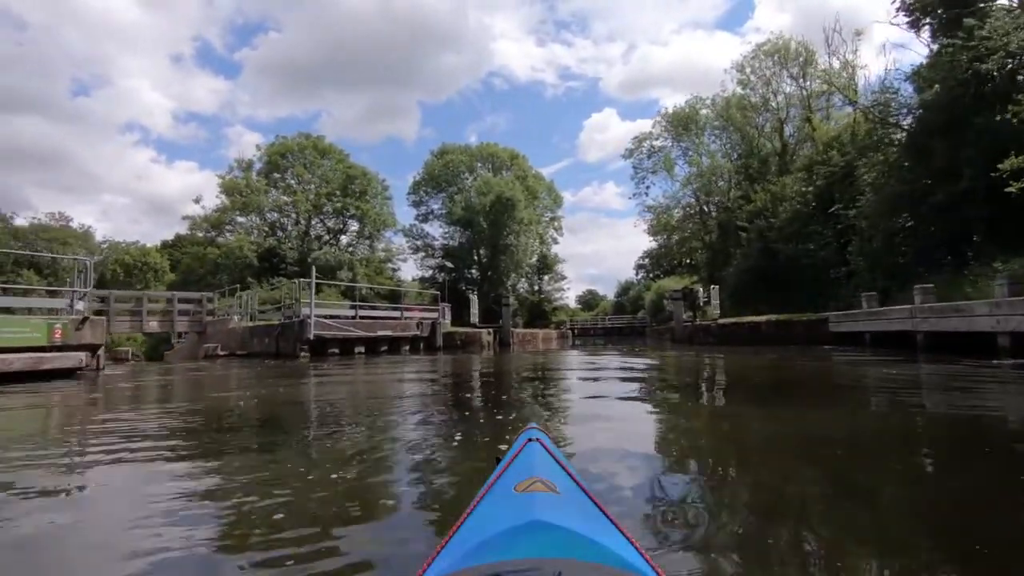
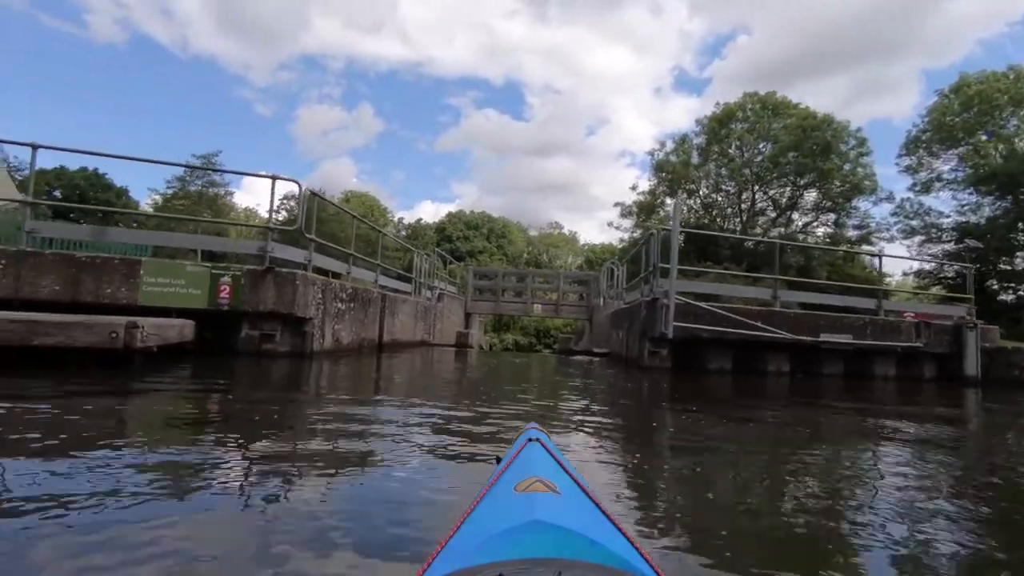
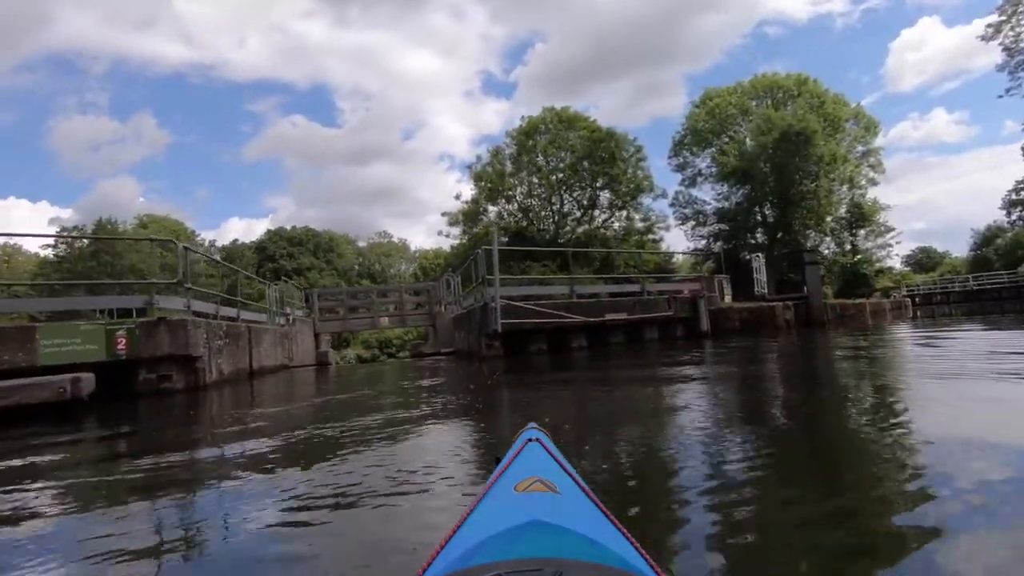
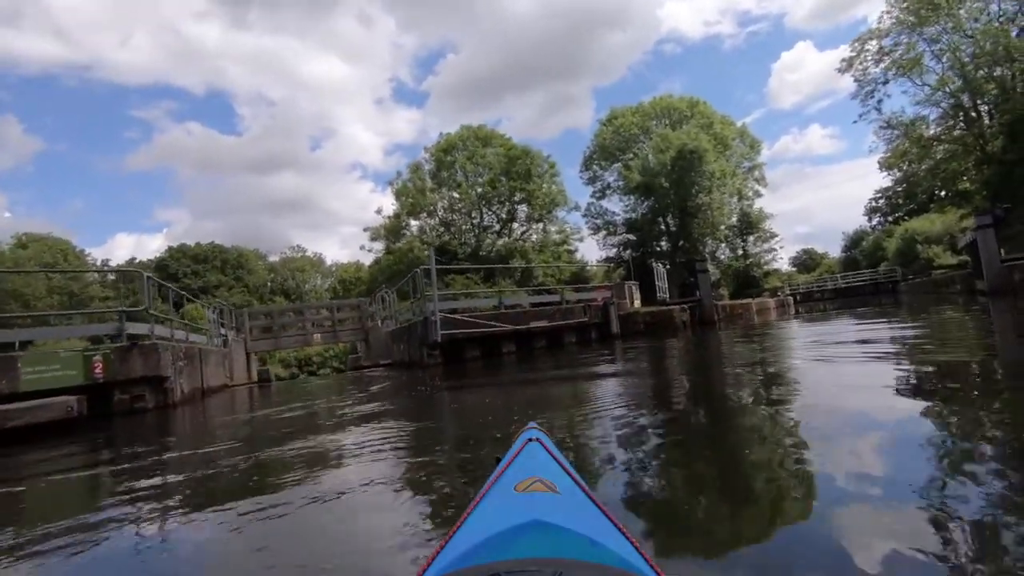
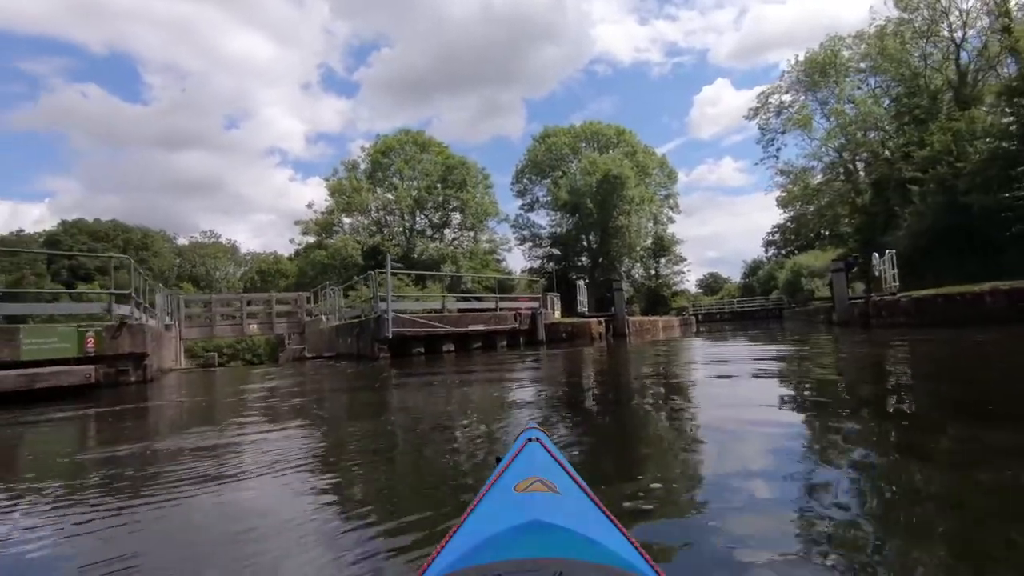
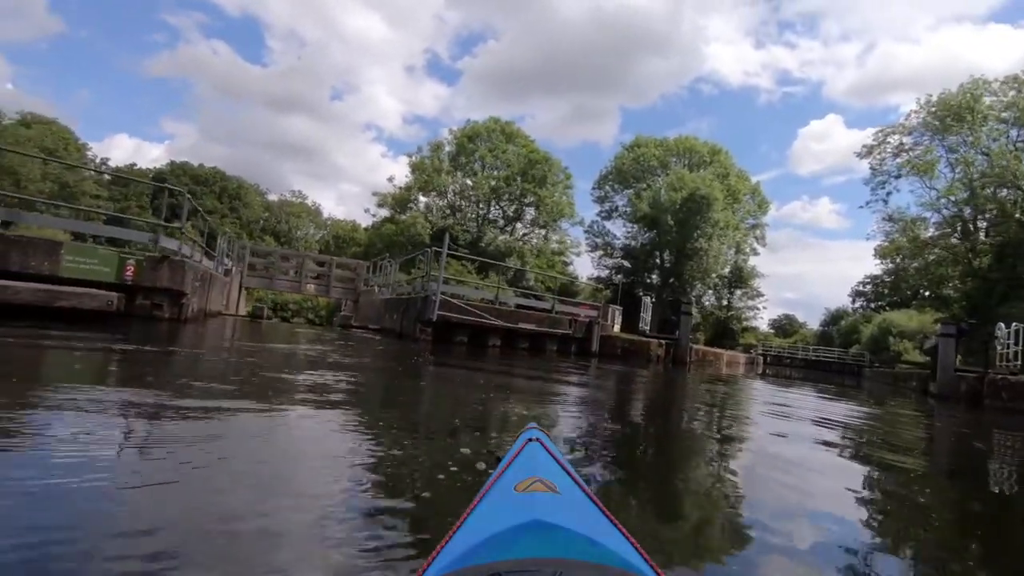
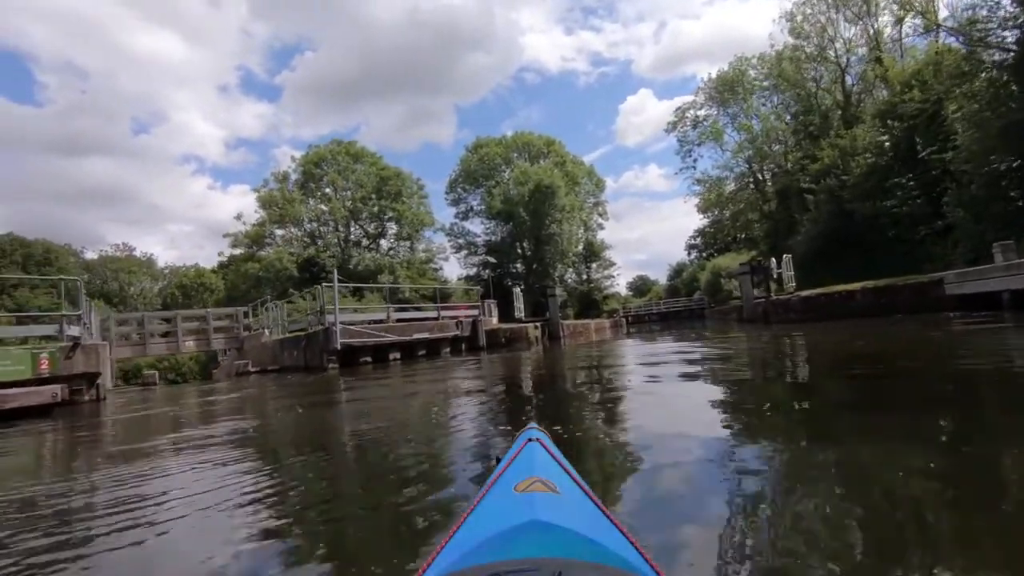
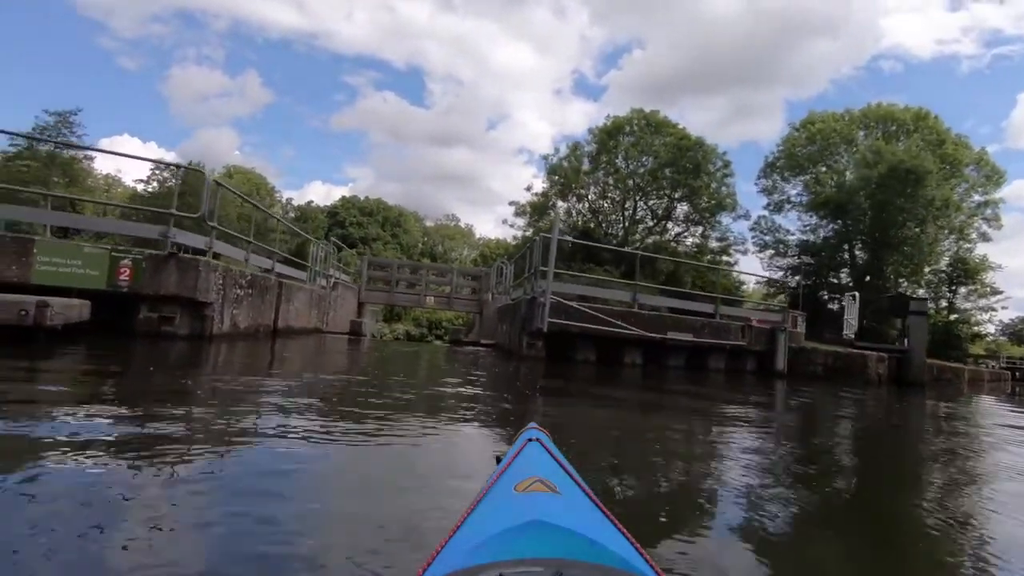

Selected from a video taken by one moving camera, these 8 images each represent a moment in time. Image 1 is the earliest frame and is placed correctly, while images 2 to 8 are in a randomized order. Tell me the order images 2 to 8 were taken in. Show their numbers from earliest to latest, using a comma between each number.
7, 5, 6, 4, 3, 8, 2
